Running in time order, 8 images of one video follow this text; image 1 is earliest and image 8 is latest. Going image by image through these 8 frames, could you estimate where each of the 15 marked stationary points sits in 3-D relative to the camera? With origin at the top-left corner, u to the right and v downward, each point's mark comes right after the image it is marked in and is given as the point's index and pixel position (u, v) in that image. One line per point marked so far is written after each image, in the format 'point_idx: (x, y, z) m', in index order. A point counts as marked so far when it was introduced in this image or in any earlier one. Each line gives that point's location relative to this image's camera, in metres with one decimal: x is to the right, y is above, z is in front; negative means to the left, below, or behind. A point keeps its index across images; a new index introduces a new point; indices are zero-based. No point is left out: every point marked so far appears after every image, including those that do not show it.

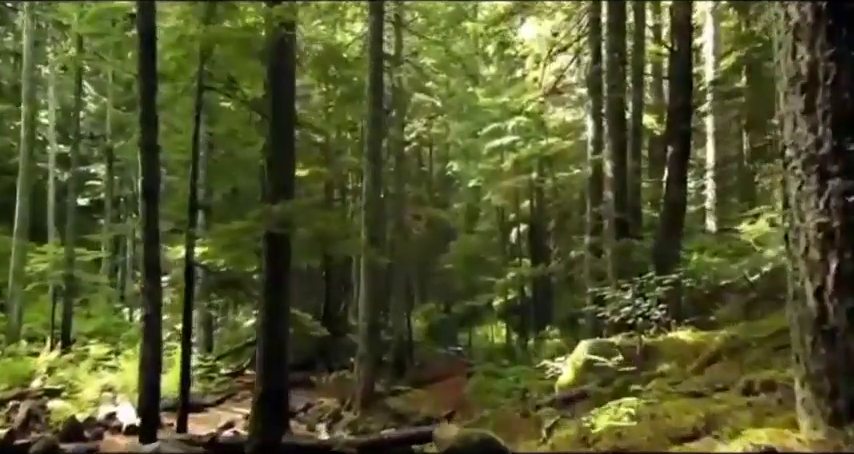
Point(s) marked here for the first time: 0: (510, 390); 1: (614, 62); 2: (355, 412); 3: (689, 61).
0: (+1.9, -3.8, +14.2) m
1: (+4.3, +3.7, +13.9) m
2: (-1.7, -4.5, +14.7) m
3: (+5.5, +3.4, +12.7) m
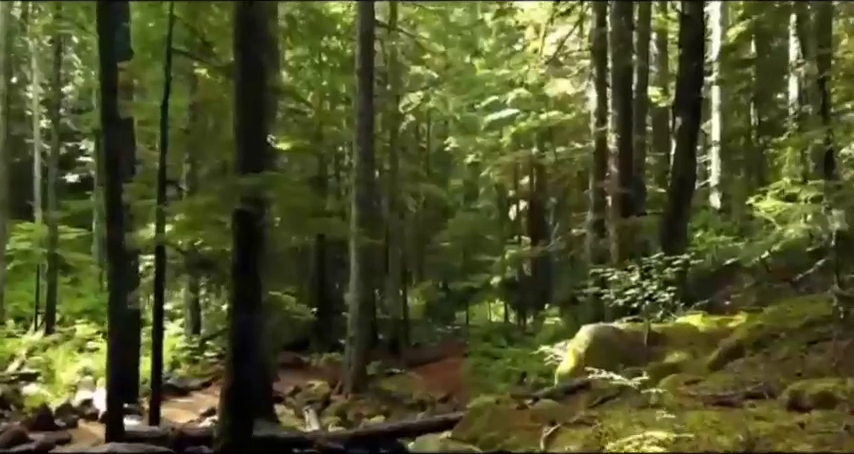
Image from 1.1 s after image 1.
0: (+1.8, -3.3, +13.6) m
1: (+4.1, +4.2, +13.1) m
2: (-1.9, -3.9, +14.1) m
3: (+5.3, +3.9, +11.8) m
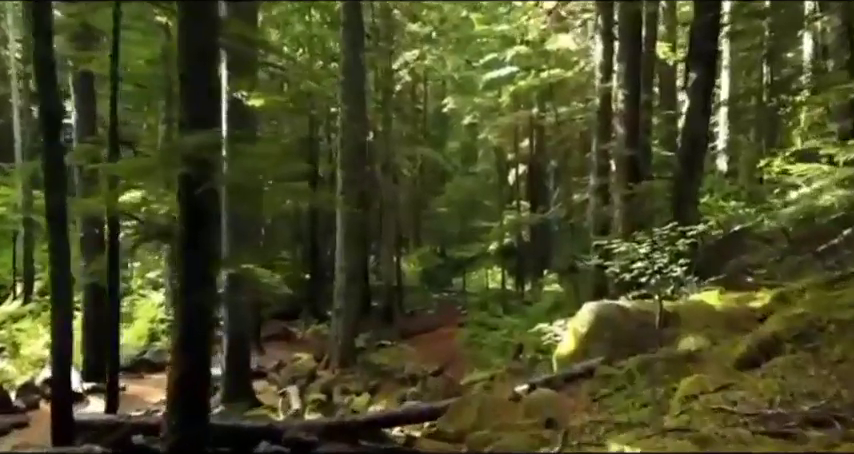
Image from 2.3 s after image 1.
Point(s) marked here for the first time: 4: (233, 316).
0: (+1.6, -2.6, +12.9) m
1: (+3.9, +4.9, +11.9) m
2: (-2.1, -3.2, +13.4) m
3: (+5.1, +4.5, +10.7) m
4: (-3.3, -1.5, +10.3) m
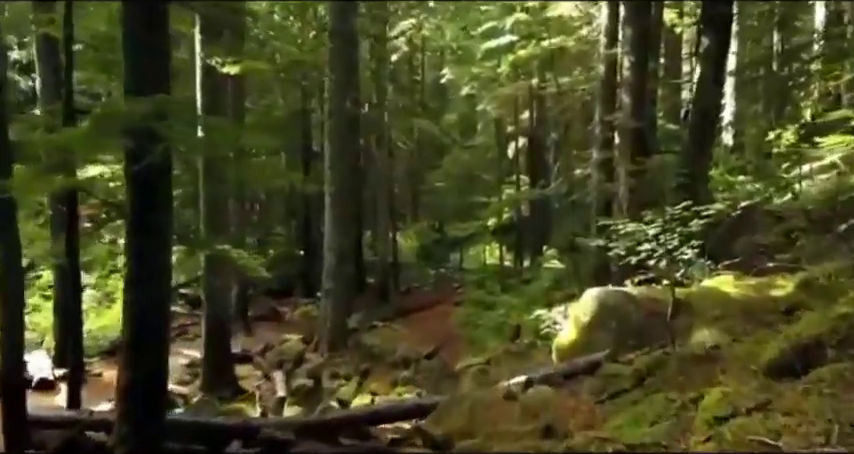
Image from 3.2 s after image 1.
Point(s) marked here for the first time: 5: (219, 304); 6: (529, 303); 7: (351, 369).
0: (+1.4, -2.1, +12.3) m
1: (+3.8, +5.3, +11.0) m
2: (-2.2, -2.7, +12.9) m
3: (+5.0, +4.9, +9.8) m
4: (-3.4, -1.1, +9.7) m
5: (-3.3, -1.2, +9.7) m
6: (+2.3, -1.7, +13.5) m
7: (-1.5, -2.8, +12.0) m
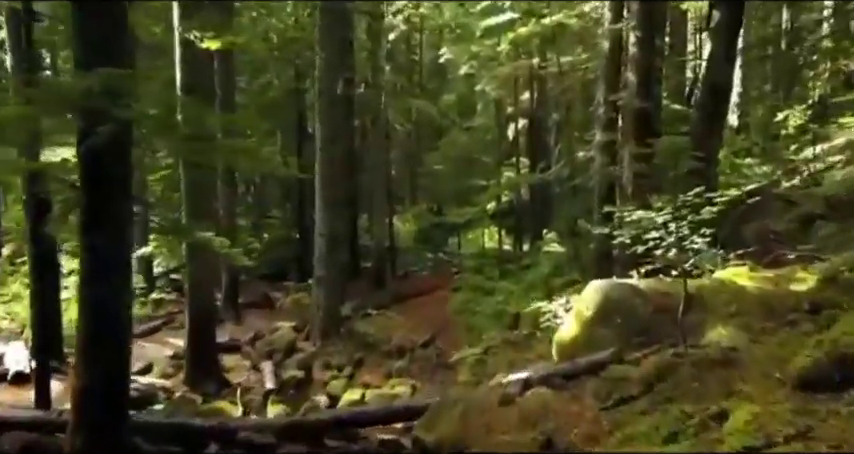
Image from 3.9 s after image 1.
0: (+1.3, -1.8, +11.9) m
1: (+3.7, +5.6, +10.3) m
2: (-2.3, -2.4, +12.5) m
3: (+4.9, +5.1, +9.2) m
4: (-3.5, -0.9, +9.2) m
5: (-3.4, -1.0, +9.2) m
6: (+2.2, -1.3, +13.0) m
7: (-1.6, -2.5, +11.6) m
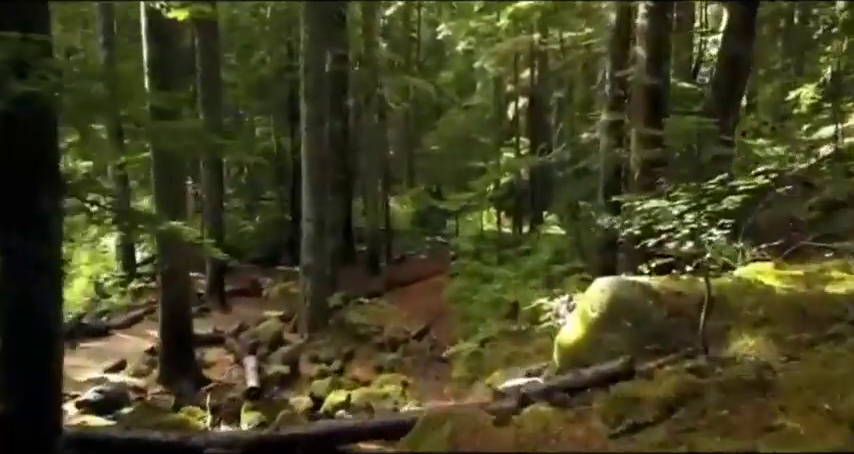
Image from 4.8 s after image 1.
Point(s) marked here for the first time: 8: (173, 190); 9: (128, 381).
0: (+1.2, -1.6, +11.3) m
1: (+3.6, +5.8, +9.4) m
2: (-2.4, -2.1, +11.8) m
3: (+4.8, +5.3, +8.3) m
4: (-3.6, -0.8, +8.5) m
5: (-3.5, -0.8, +8.6) m
6: (+2.0, -1.0, +12.4) m
7: (-1.7, -2.3, +11.0) m
8: (-3.5, +0.4, +8.4) m
9: (-4.3, -2.2, +8.7) m
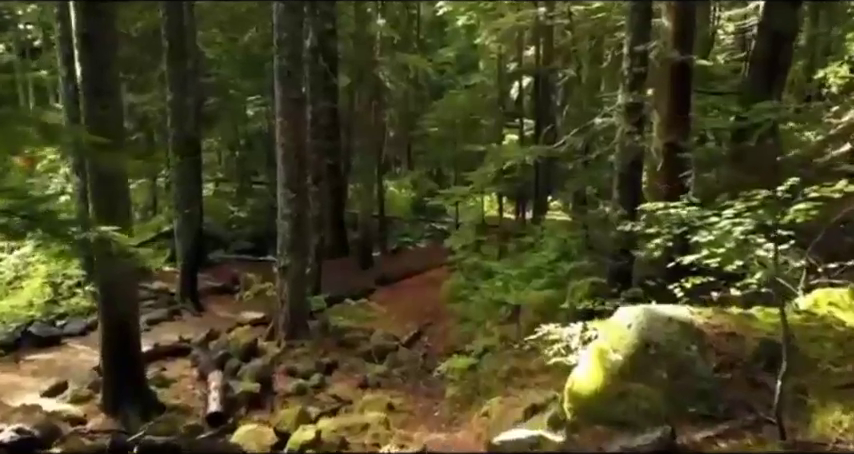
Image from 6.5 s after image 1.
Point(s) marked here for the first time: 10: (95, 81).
0: (+1.1, -1.5, +10.0) m
1: (+3.4, +5.8, +7.9) m
2: (-2.6, -2.0, +10.6) m
3: (+4.6, +5.2, +6.8) m
4: (-3.8, -0.8, +7.3) m
5: (-3.7, -0.9, +7.3) m
6: (+1.9, -1.0, +11.1) m
7: (-1.9, -2.2, +9.8) m
8: (-3.7, +0.4, +7.1) m
9: (-4.4, -2.2, +7.5) m
10: (-3.8, +1.7, +7.0) m
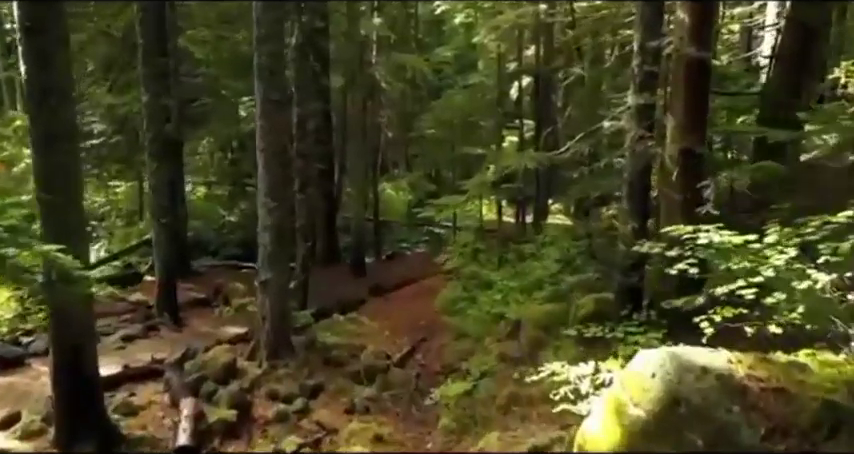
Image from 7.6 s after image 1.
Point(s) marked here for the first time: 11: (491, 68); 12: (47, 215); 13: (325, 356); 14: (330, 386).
0: (+1.0, -1.7, +9.2) m
1: (+3.3, +5.6, +7.2) m
2: (-2.7, -2.2, +9.9) m
3: (+4.5, +5.0, +6.1) m
4: (-3.9, -1.0, +6.5) m
5: (-3.8, -1.0, +6.6) m
6: (+1.8, -1.1, +10.3) m
7: (-2.0, -2.4, +9.0) m
8: (-3.8, +0.2, +6.4) m
9: (-4.5, -2.4, +6.7) m
10: (-3.9, +1.5, +6.2) m
11: (+1.9, +4.8, +18.4) m
12: (-3.9, +0.1, +6.3) m
13: (-1.8, -2.1, +10.2) m
14: (-1.5, -2.4, +9.3) m
